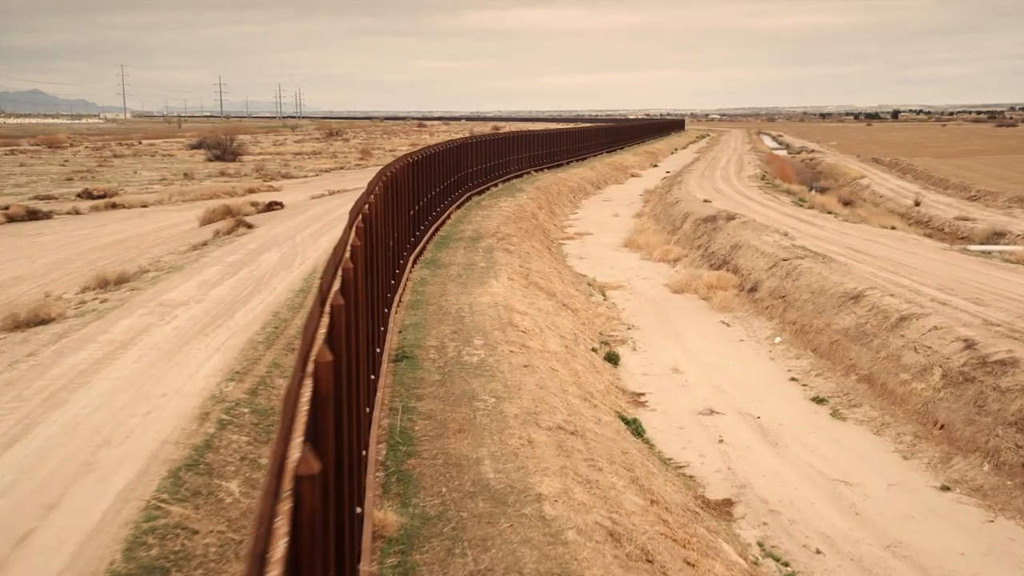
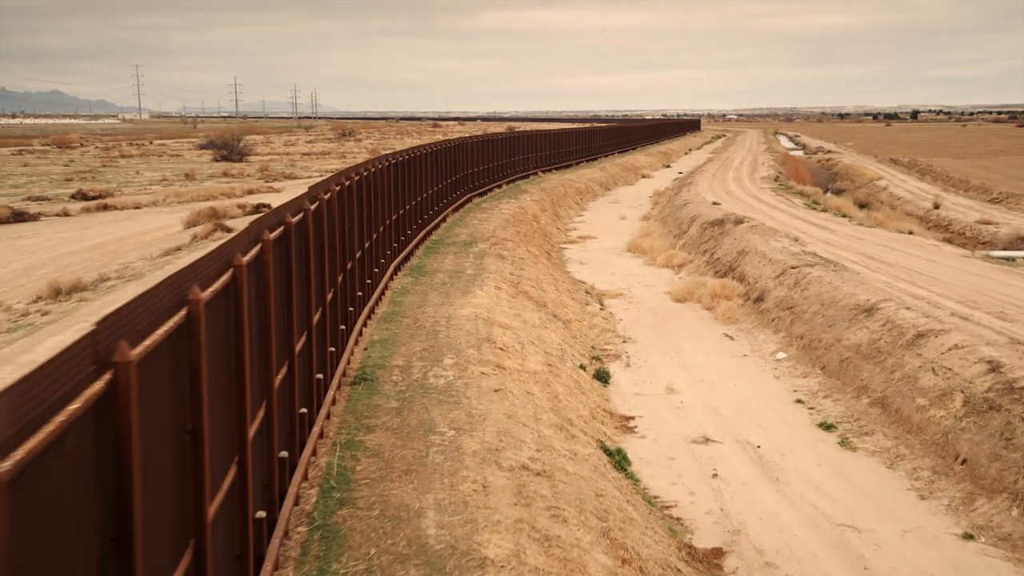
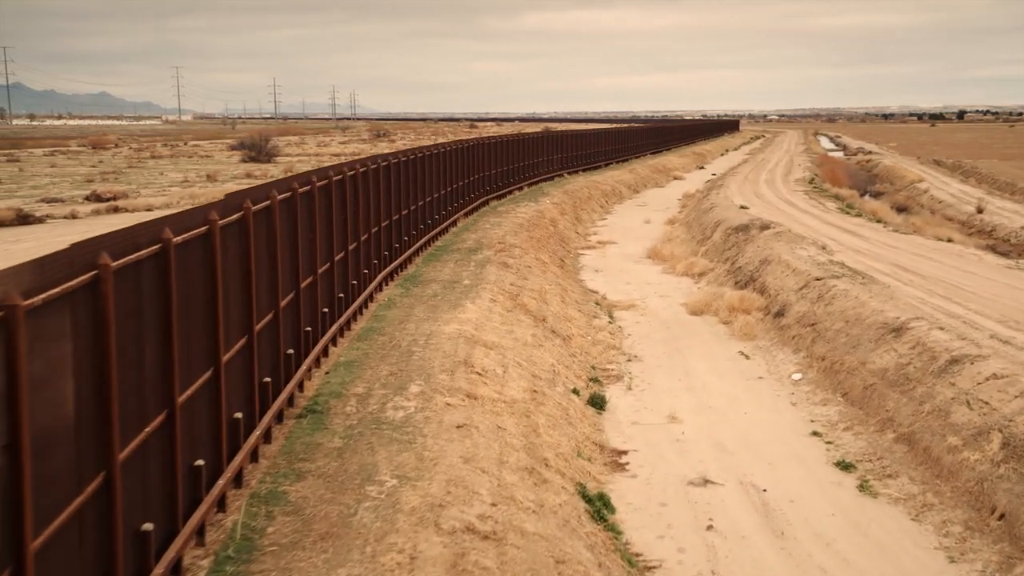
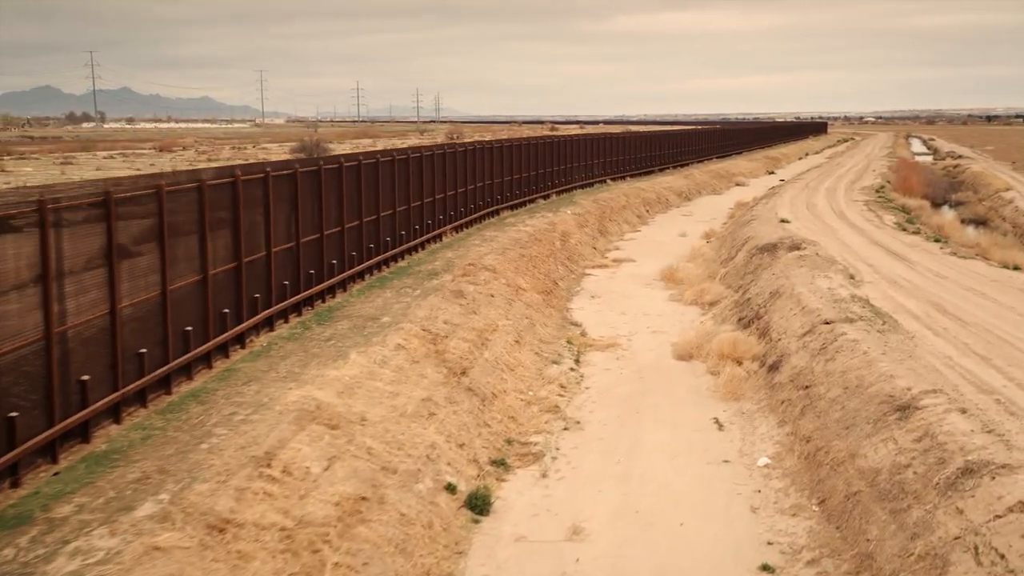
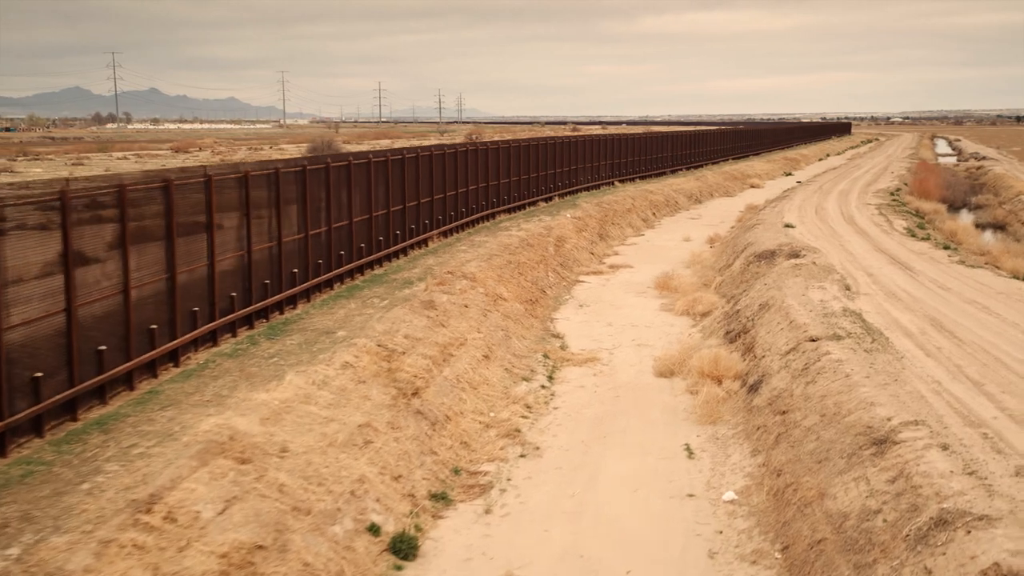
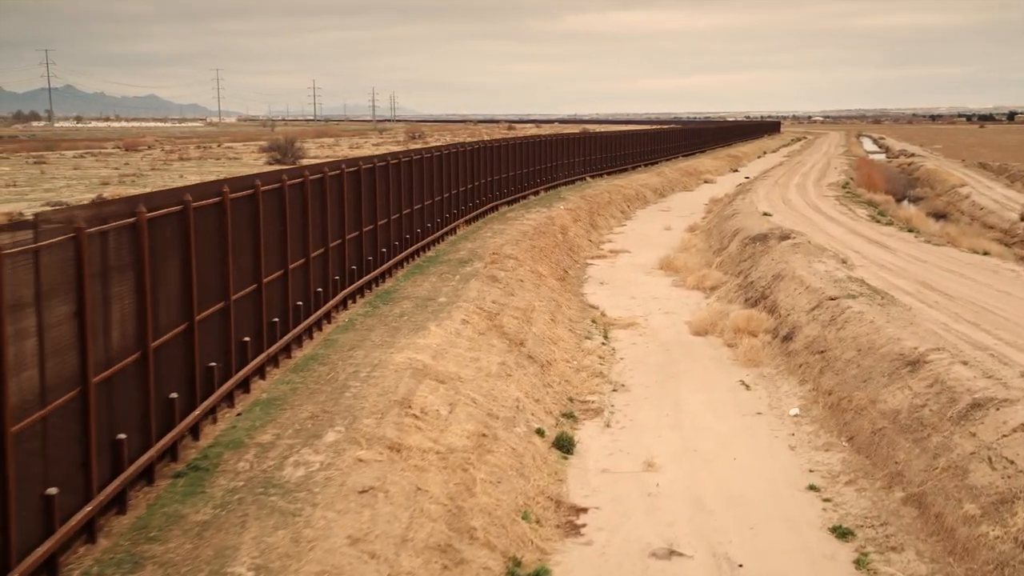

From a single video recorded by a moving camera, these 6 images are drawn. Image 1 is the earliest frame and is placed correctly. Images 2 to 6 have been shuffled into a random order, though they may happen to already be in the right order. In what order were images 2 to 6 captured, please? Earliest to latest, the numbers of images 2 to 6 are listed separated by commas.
2, 3, 6, 4, 5
